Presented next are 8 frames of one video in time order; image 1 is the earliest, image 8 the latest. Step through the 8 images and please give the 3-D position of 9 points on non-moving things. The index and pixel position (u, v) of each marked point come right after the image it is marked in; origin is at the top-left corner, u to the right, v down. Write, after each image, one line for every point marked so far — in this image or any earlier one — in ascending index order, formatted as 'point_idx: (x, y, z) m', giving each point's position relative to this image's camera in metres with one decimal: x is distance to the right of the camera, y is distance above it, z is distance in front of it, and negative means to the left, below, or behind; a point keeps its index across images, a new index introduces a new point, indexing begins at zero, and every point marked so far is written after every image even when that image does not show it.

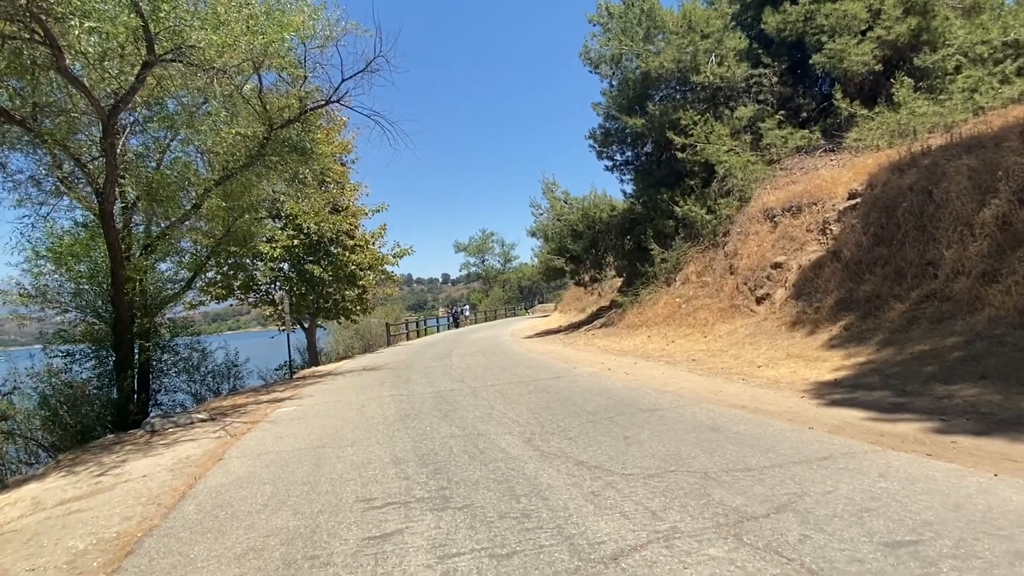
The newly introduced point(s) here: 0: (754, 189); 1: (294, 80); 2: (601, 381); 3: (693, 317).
0: (+7.4, +3.0, +18.3) m
1: (-5.6, +5.2, +15.4) m
2: (+1.7, -1.7, +11.0) m
3: (+4.8, -0.8, +15.9) m
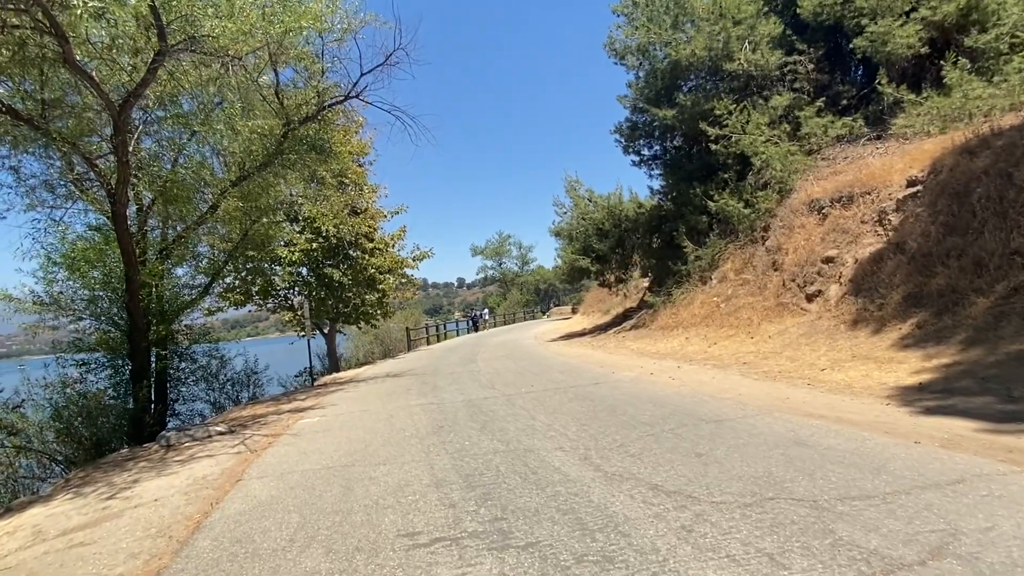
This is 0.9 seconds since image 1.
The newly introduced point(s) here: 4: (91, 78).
0: (+8.2, +3.1, +17.3) m
1: (-5.0, +5.1, +14.7) m
2: (+2.3, -1.7, +10.2) m
3: (+5.6, -0.7, +15.0) m
4: (-7.0, +3.5, +9.9) m
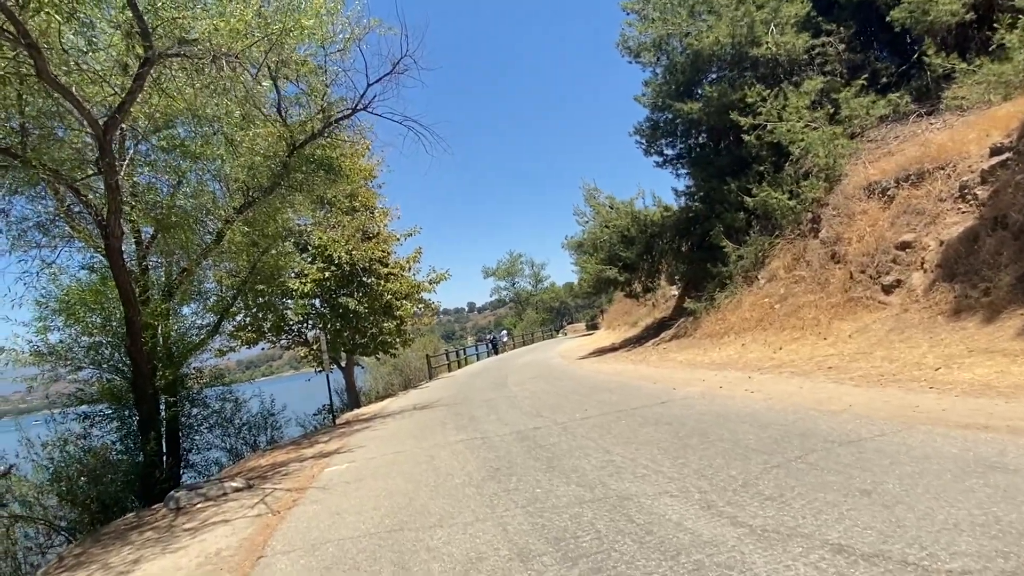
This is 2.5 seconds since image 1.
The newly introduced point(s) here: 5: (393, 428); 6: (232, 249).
0: (+8.8, +3.2, +15.9) m
1: (-4.5, +4.4, +13.6) m
2: (+3.1, -1.7, +8.7) m
3: (+6.4, -0.6, +13.5) m
4: (-6.5, +2.8, +8.8) m
5: (-2.5, -3.0, +12.7) m
6: (-6.5, +0.9, +14.0) m
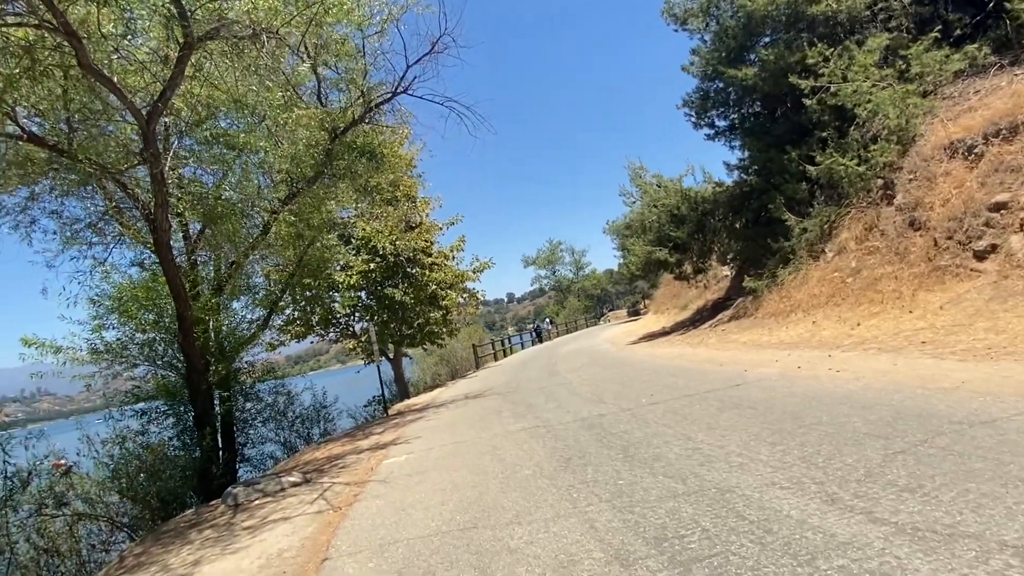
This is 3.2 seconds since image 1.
0: (+9.9, +4.0, +14.7) m
1: (-3.5, +4.6, +13.3) m
2: (+4.0, -1.3, +8.0) m
3: (+7.5, 0.0, +12.5) m
4: (-5.7, +2.9, +8.6) m
5: (-1.3, -2.7, +12.4) m
6: (-5.3, +1.1, +13.8) m
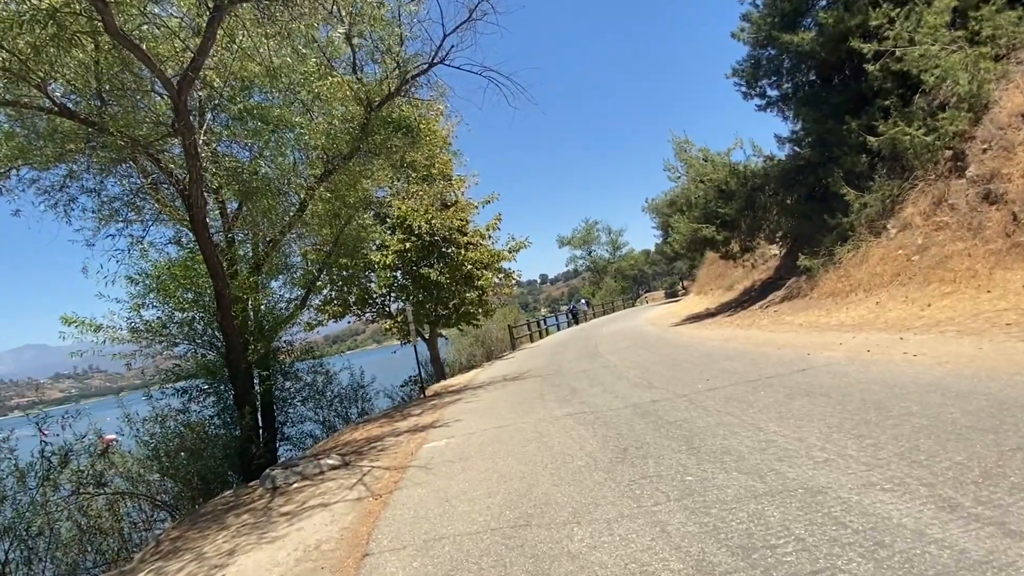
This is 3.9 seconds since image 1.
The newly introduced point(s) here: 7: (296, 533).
0: (+10.8, +4.4, +13.5) m
1: (-2.6, +5.1, +12.8) m
2: (+4.6, -1.0, +7.3) m
3: (+8.4, +0.4, +11.6) m
4: (-5.1, +3.2, +8.3) m
5: (-0.5, -2.2, +12.0) m
6: (-4.4, +1.5, +13.5) m
7: (-2.0, -2.3, +5.6) m
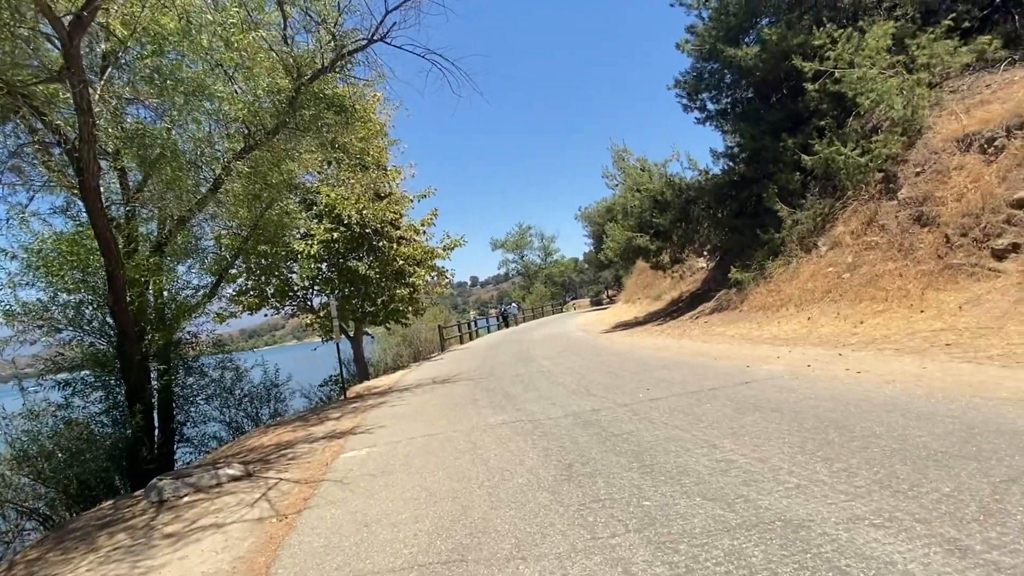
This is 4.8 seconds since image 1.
0: (+9.6, +3.9, +14.0) m
1: (-3.7, +5.3, +11.7) m
2: (+3.8, -1.2, +7.1) m
3: (+7.2, 0.0, +11.8) m
4: (-5.7, +3.5, +7.0) m
5: (-1.8, -2.2, +11.1) m
6: (-5.7, +1.8, +12.2) m
7: (-2.6, -2.1, +4.6) m
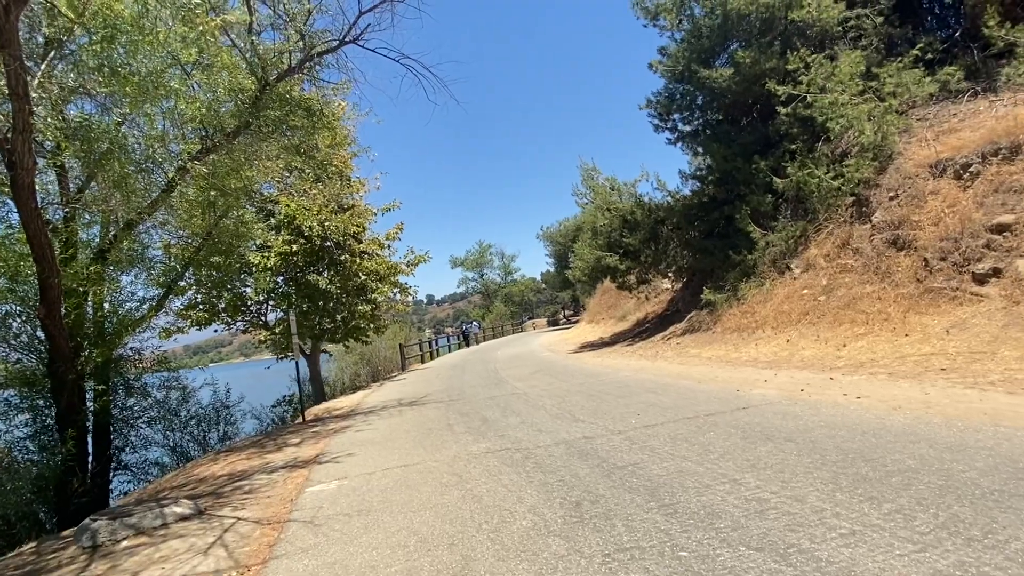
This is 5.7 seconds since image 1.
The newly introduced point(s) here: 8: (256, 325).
0: (+9.0, +3.4, +14.3) m
1: (-4.0, +5.0, +11.0) m
2: (+3.7, -1.4, +6.7) m
3: (+6.7, -0.4, +11.7) m
4: (-5.7, +3.5, +6.1) m
5: (-2.2, -2.4, +10.4) m
6: (-6.1, +1.6, +11.3) m
7: (-2.5, -2.2, +3.8) m
8: (-7.9, -1.1, +18.6) m
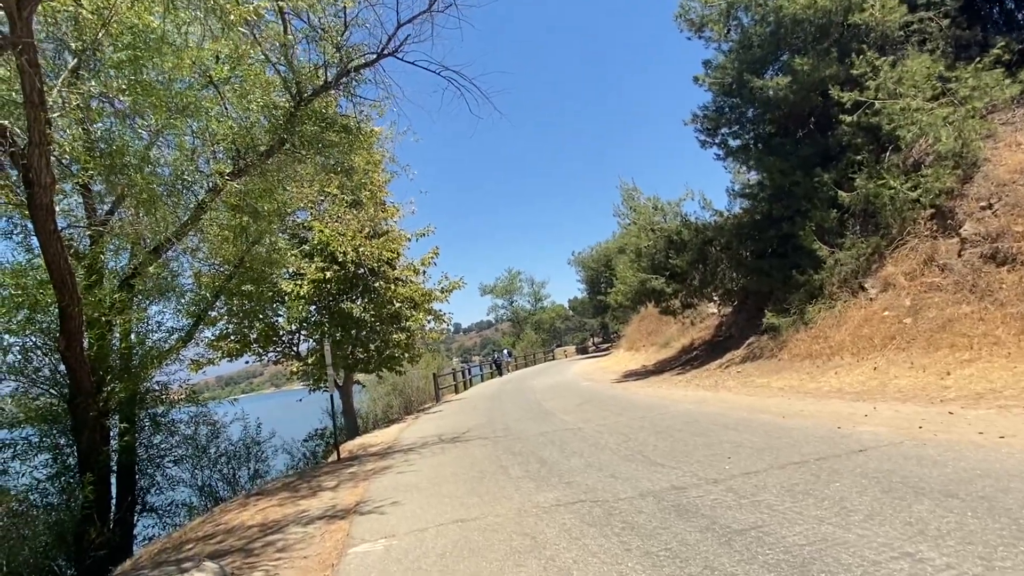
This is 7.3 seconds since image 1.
0: (+10.0, +3.0, +13.0) m
1: (-3.2, +4.6, +10.4) m
2: (+4.5, -1.6, +5.5) m
3: (+7.6, -0.8, +10.4) m
4: (-5.0, +3.2, +5.5) m
5: (-1.3, -2.8, +9.3) m
6: (-5.2, +1.1, +10.6) m
7: (-1.9, -2.3, +2.8) m
8: (-6.6, -2.0, +17.9) m
